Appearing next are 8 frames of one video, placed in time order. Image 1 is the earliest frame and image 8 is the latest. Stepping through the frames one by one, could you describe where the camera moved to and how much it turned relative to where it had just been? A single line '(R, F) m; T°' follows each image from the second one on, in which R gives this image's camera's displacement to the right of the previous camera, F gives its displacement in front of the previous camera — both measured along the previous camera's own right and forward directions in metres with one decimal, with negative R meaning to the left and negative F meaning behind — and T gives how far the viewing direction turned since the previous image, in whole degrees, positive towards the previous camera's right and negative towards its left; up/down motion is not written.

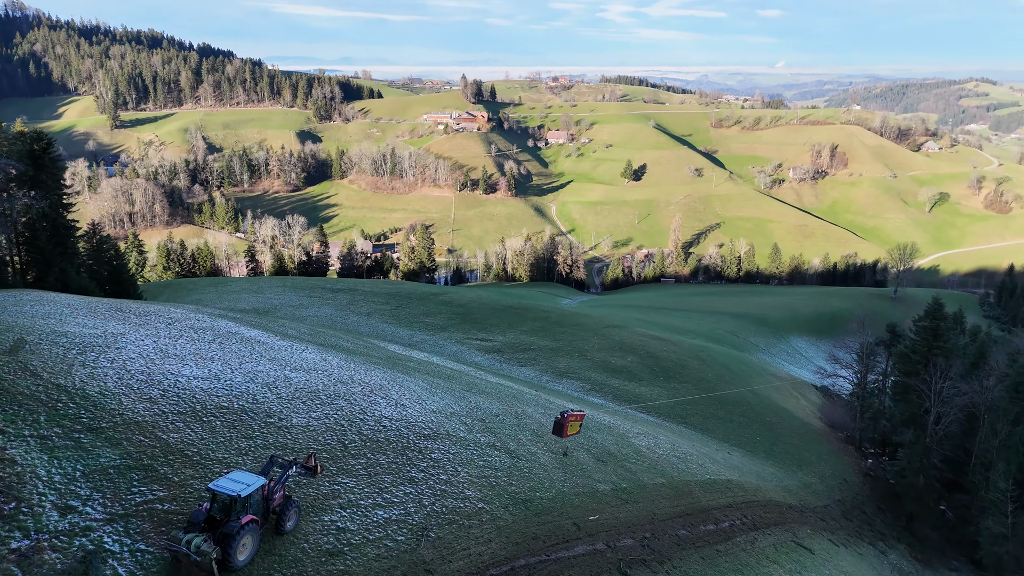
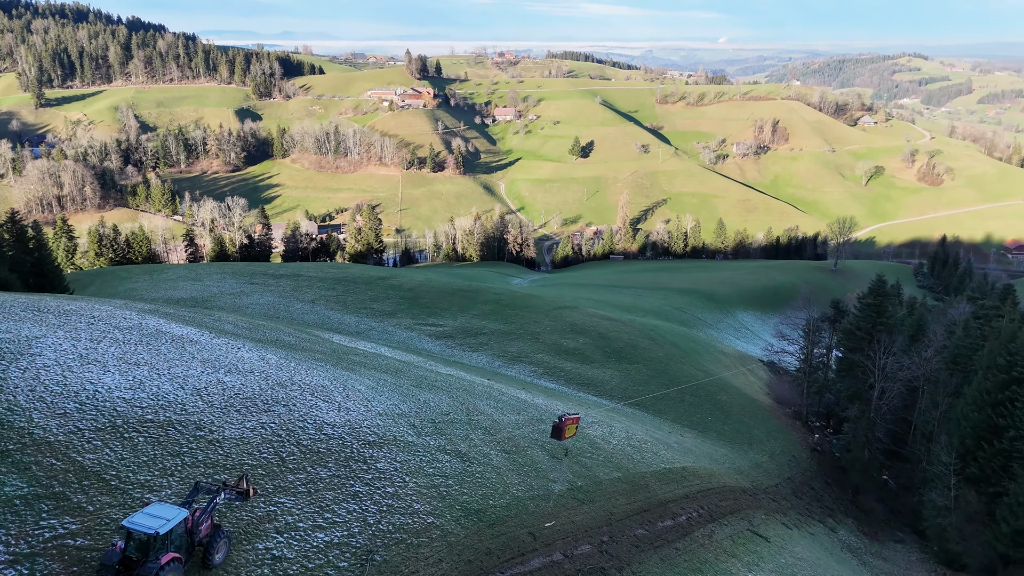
(+0.1, +0.9) m; +4°
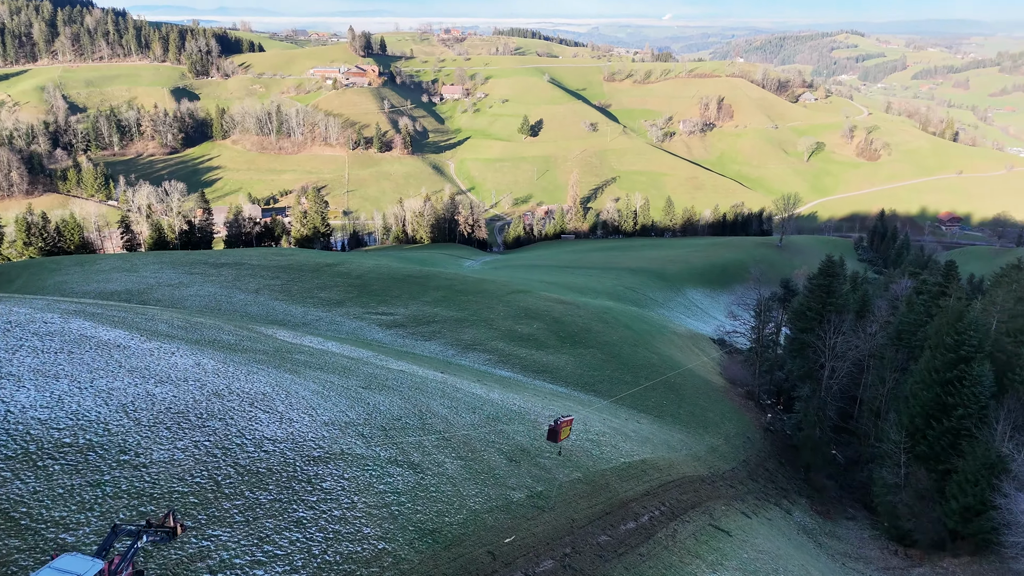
(0.0, +1.0) m; +4°
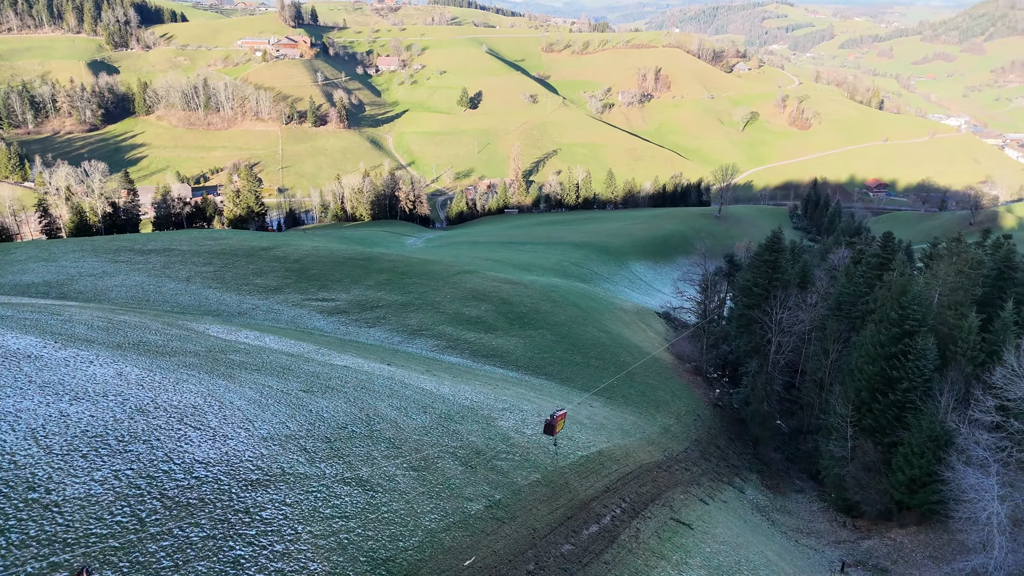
(-0.2, +1.1) m; +4°
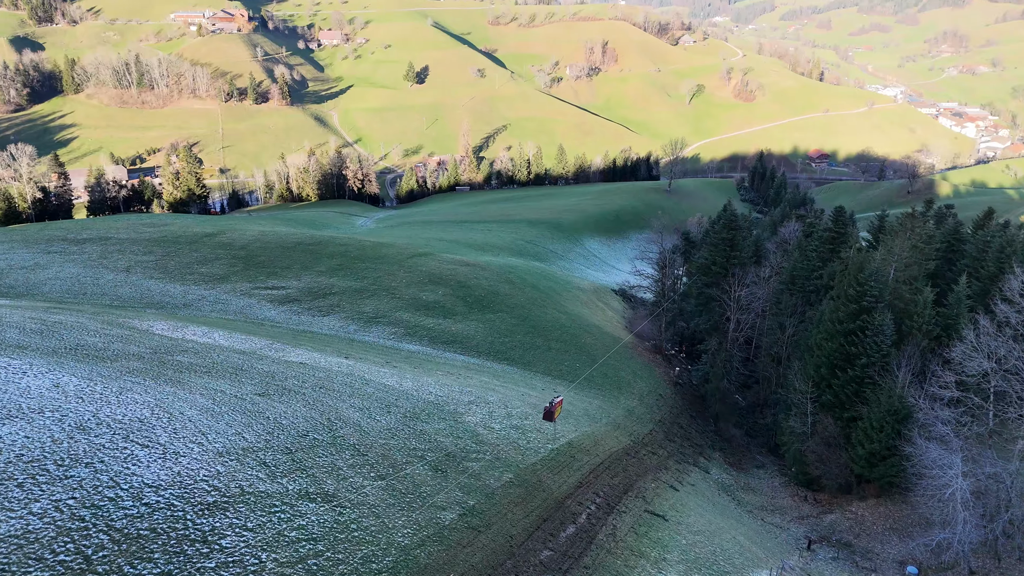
(-0.3, +0.8) m; +4°
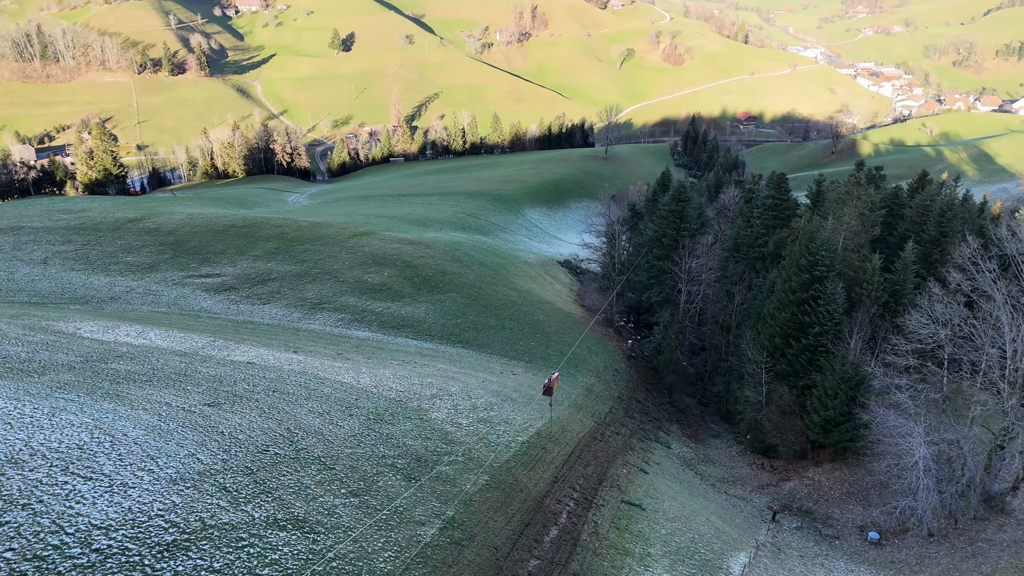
(-0.7, +1.0) m; +5°
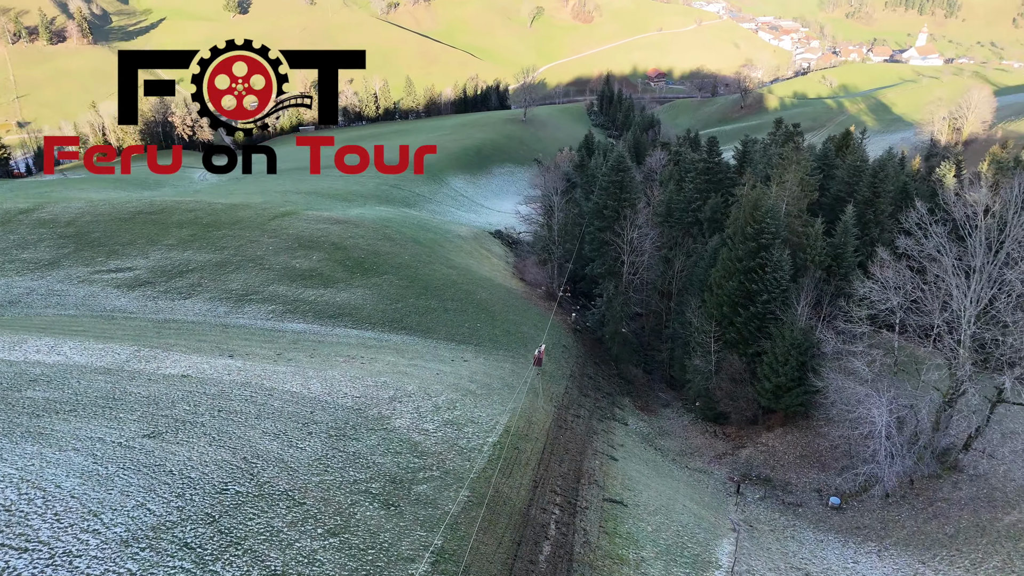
(-1.1, +1.3) m; +6°
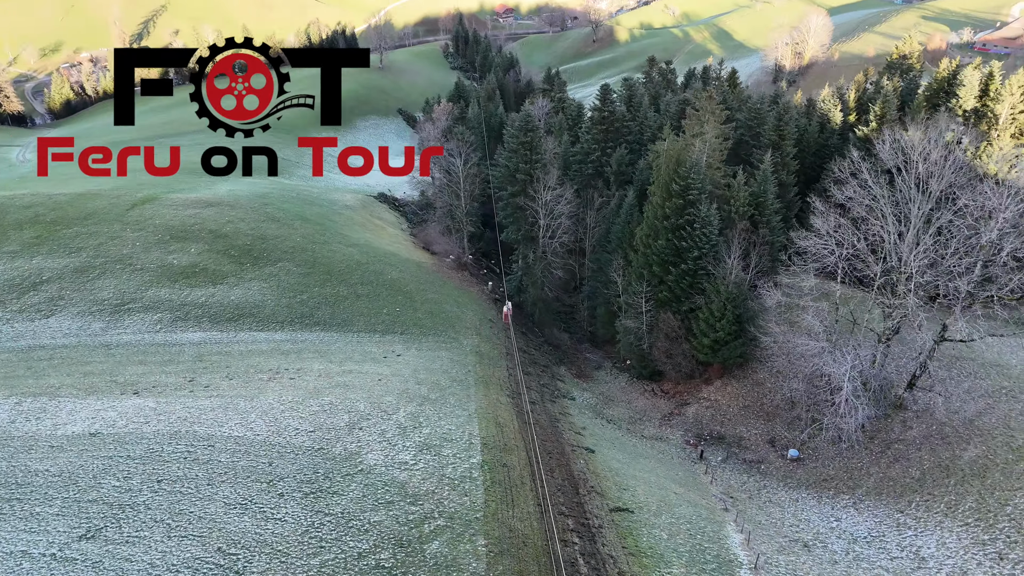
(-2.4, +2.2) m; +10°
